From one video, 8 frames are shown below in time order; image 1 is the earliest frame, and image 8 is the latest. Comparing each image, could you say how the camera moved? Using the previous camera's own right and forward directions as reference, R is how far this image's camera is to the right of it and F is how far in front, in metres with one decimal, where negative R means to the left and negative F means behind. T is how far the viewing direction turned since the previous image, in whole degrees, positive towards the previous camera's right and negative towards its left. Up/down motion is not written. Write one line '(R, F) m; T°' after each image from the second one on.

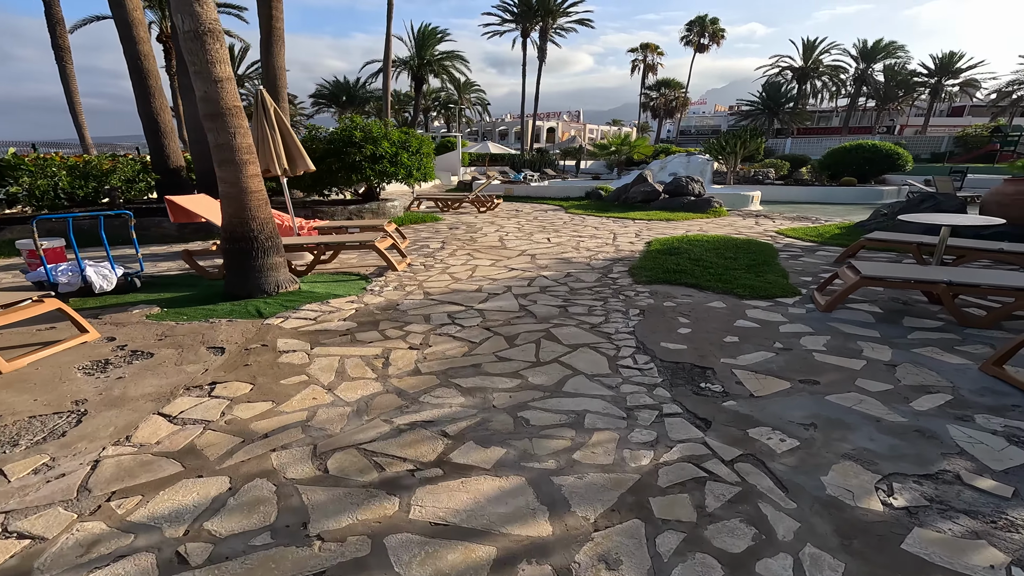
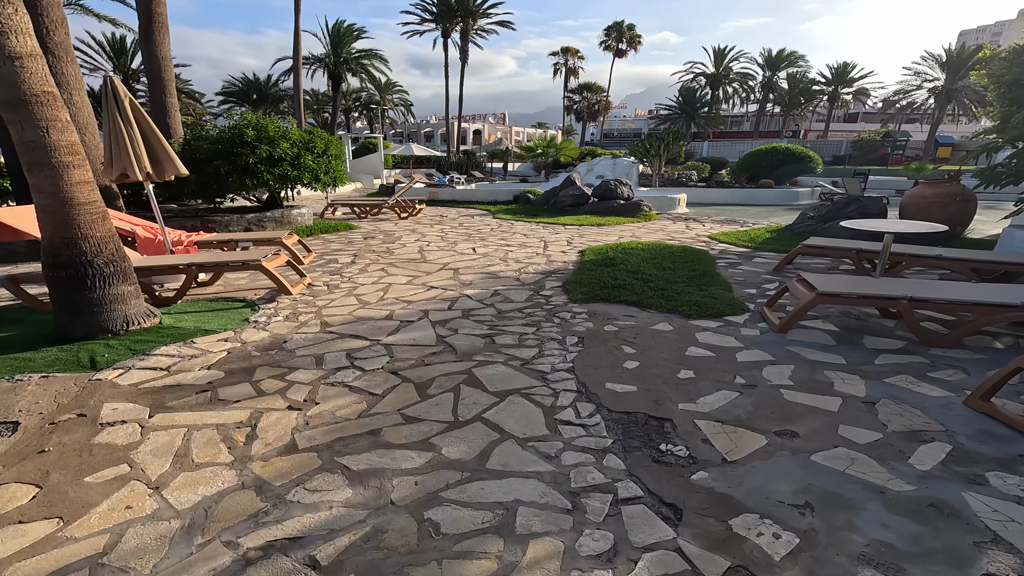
(+0.1, +0.8) m; +7°
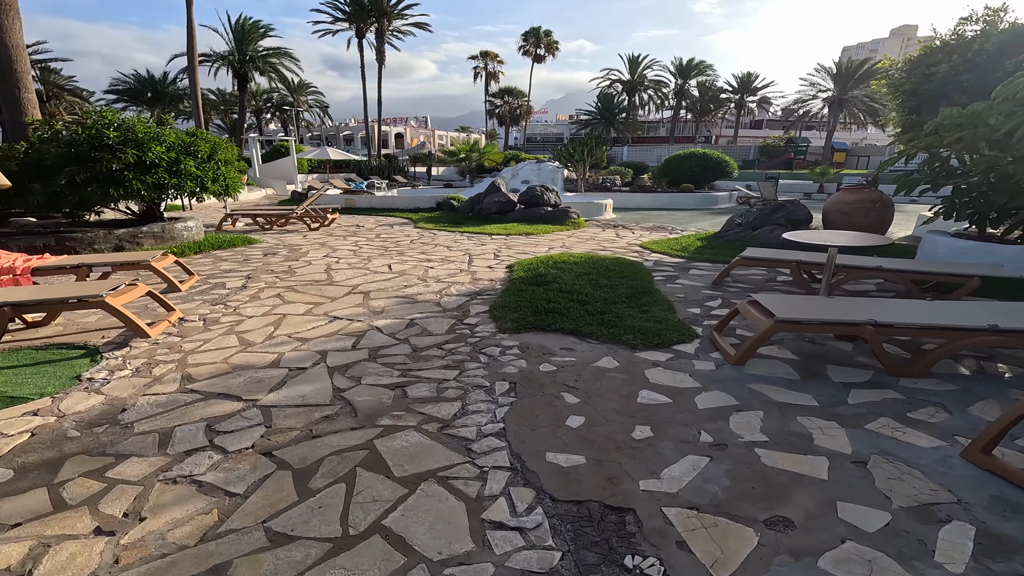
(+0.1, +0.8) m; +7°
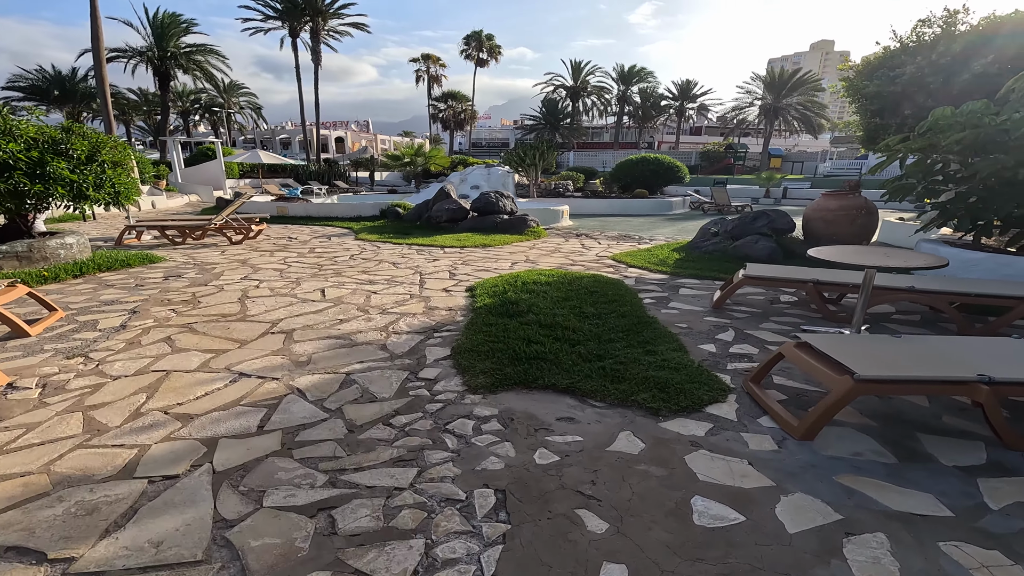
(-0.2, +1.2) m; +5°
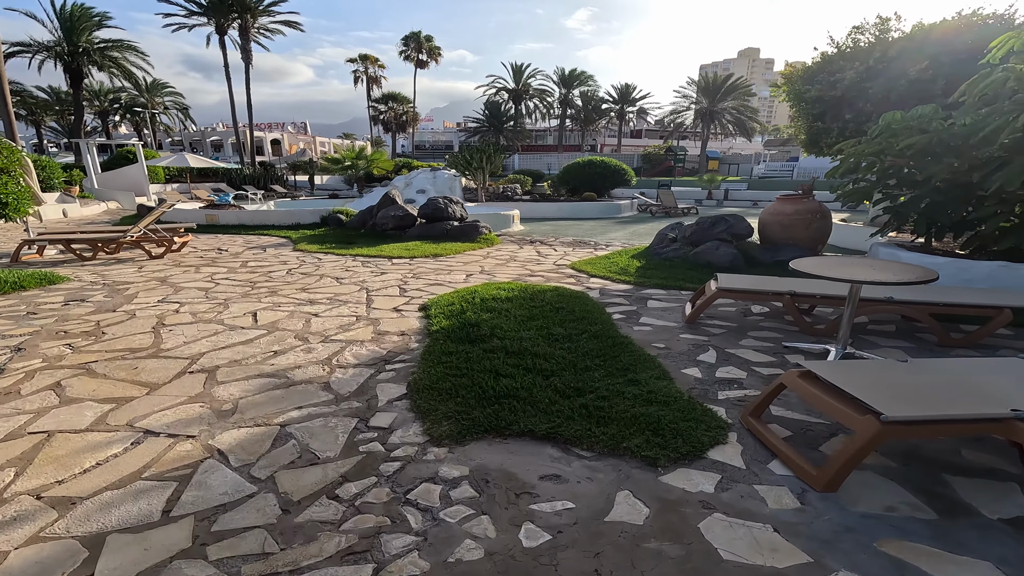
(-0.1, +0.5) m; +5°
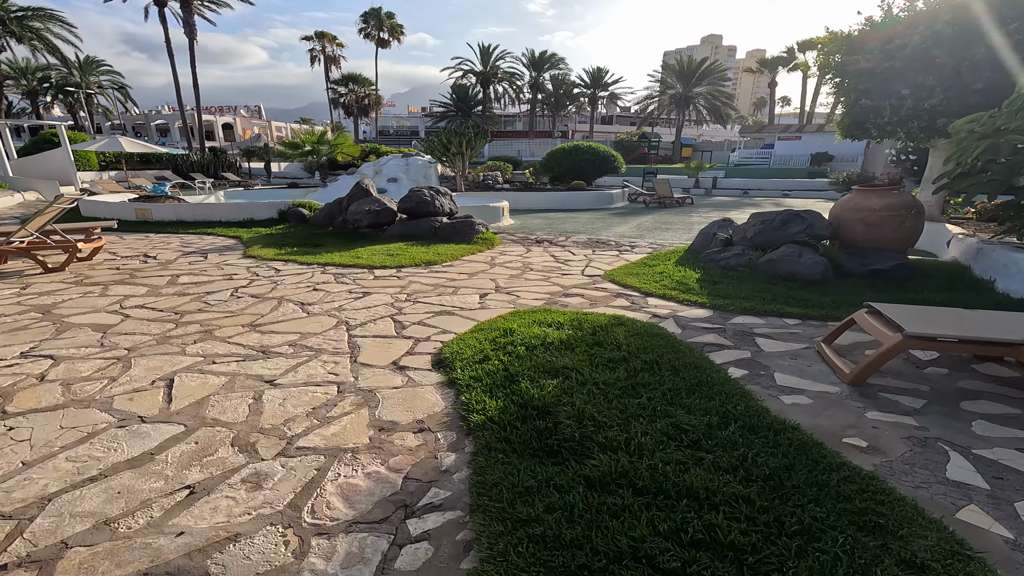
(-0.6, +1.9) m; +4°
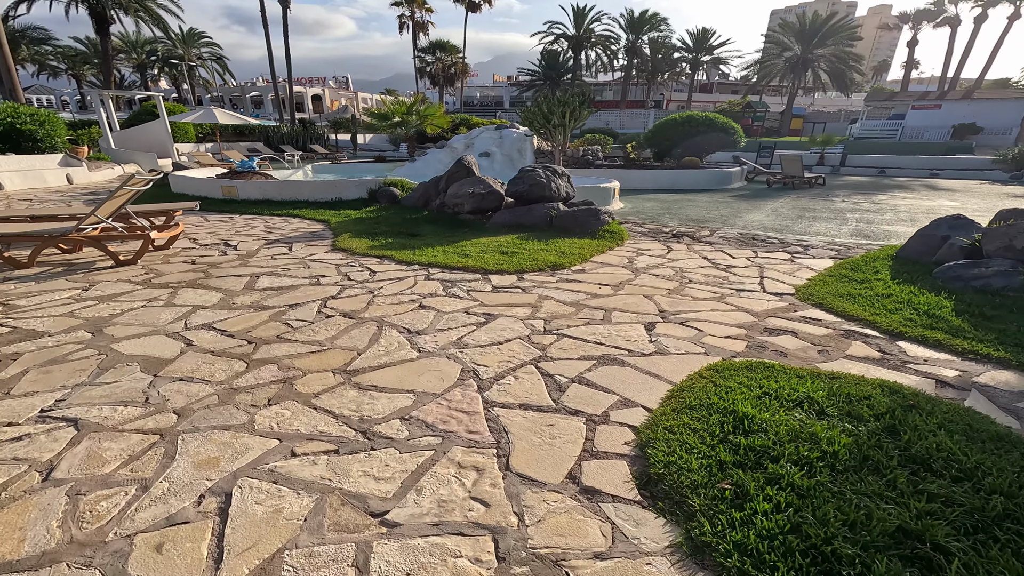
(-0.8, +1.5) m; -7°
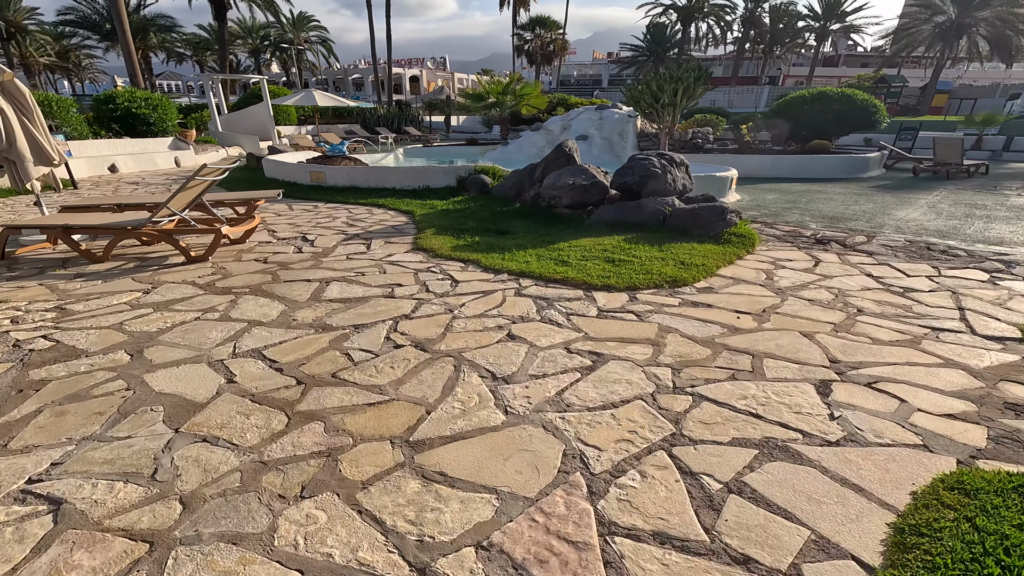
(-0.2, +0.9) m; -9°
